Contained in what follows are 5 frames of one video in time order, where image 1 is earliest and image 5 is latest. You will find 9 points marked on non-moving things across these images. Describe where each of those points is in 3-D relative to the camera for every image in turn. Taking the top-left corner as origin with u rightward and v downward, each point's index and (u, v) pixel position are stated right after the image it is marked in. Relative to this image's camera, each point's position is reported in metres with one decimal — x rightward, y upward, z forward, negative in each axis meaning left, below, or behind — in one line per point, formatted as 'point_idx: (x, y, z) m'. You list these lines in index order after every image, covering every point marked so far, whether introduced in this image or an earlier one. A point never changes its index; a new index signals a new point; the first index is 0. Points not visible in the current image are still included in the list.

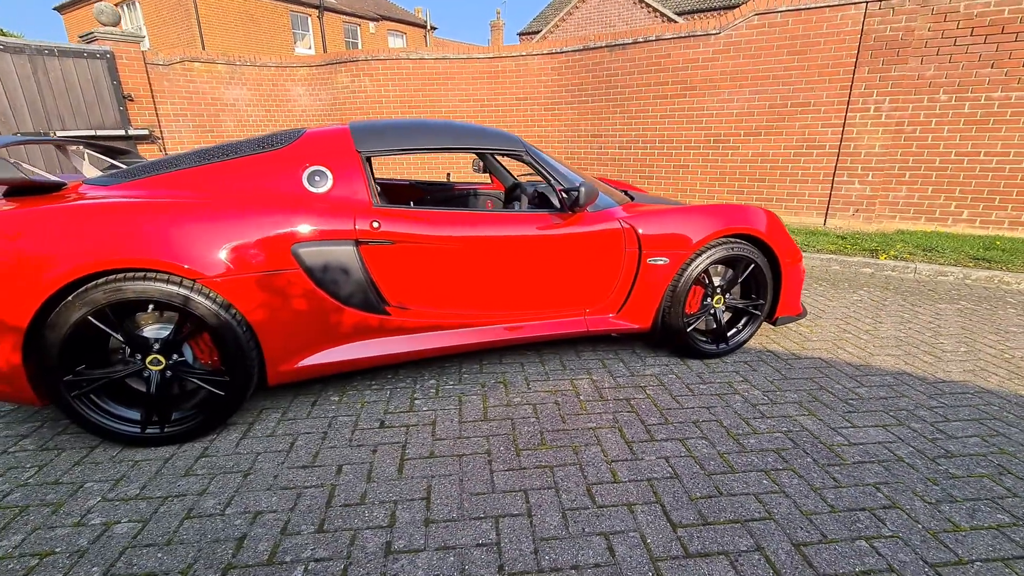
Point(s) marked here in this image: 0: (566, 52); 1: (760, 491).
0: (+0.8, +3.6, +7.6) m
1: (+0.9, -0.7, +1.8) m
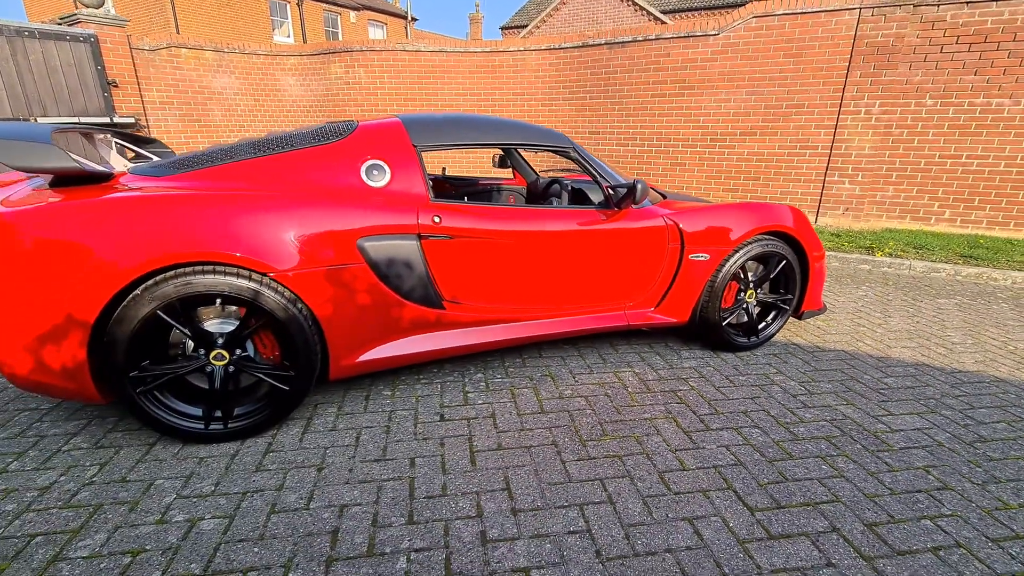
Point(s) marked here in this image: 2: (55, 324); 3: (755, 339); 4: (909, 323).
0: (+0.8, +3.7, +7.6) m
1: (+1.2, -0.7, +1.9) m
2: (-1.7, -0.1, +1.8) m
3: (+1.4, -0.3, +2.9) m
4: (+2.8, -0.2, +3.5) m
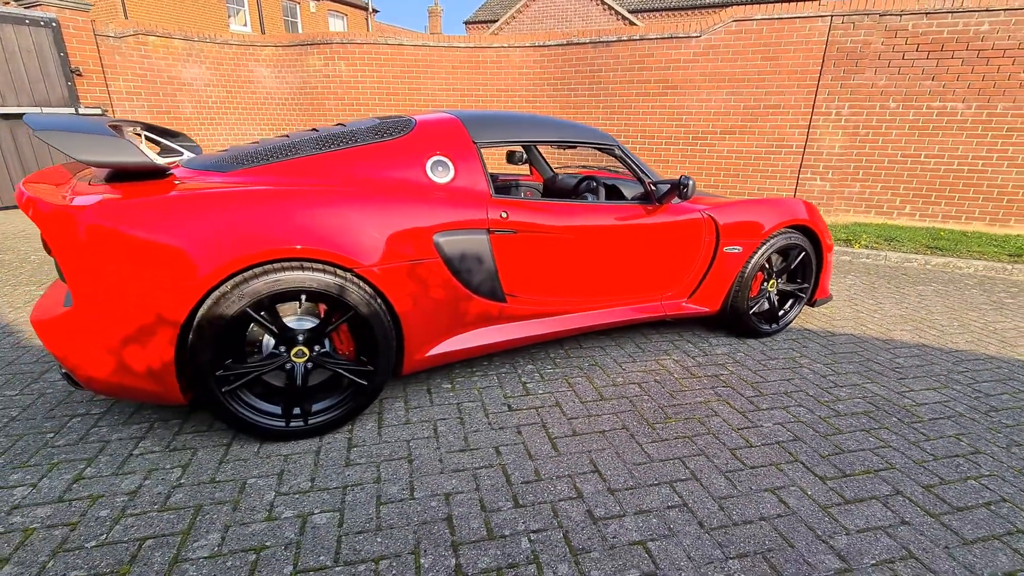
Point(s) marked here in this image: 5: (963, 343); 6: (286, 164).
0: (+0.6, +3.8, +7.7) m
1: (+1.5, -0.7, +2.1) m
2: (-1.4, -0.1, +1.7) m
3: (+1.7, -0.2, +3.2) m
4: (+3.0, -0.2, +3.9) m
5: (+3.0, -0.4, +3.2) m
6: (-1.0, +0.5, +2.2) m
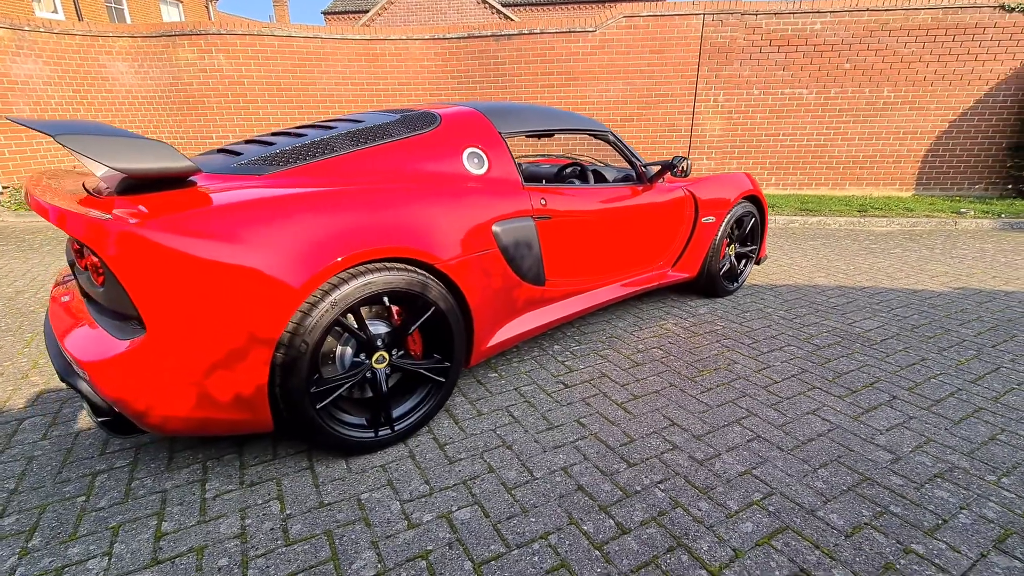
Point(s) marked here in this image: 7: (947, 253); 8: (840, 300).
0: (-1.0, +3.9, +7.7) m
1: (+1.8, -0.4, +2.6) m
2: (-1.0, -0.2, +1.5) m
3: (+1.6, 0.0, +3.6) m
4: (+2.8, +0.3, +4.6) m
5: (+2.9, +0.1, +4.0) m
6: (-0.8, +0.5, +2.0) m
7: (+4.3, +0.3, +4.9) m
8: (+2.4, -0.1, +3.5) m
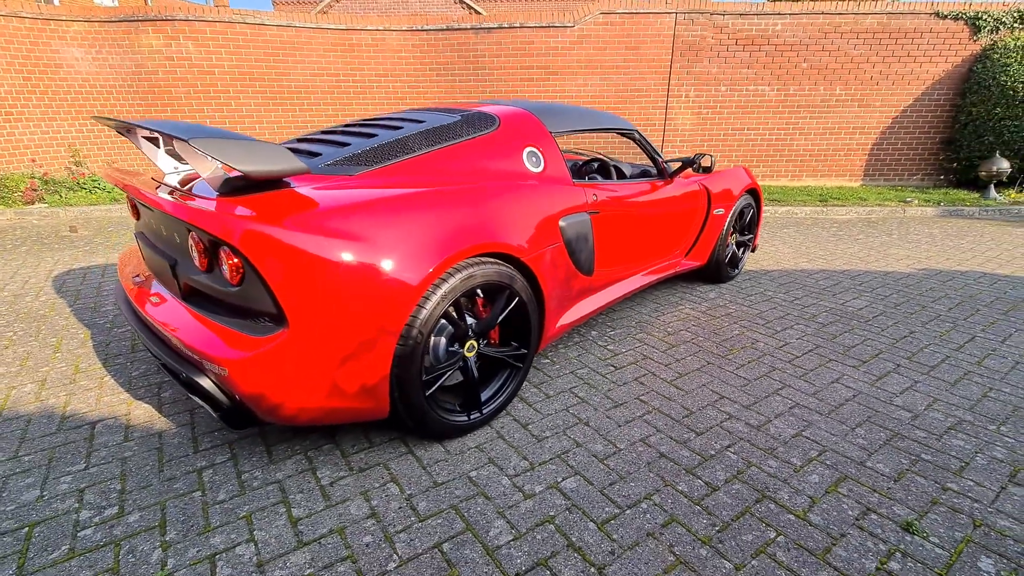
0: (-1.3, +4.0, +7.7) m
1: (+2.1, -0.3, +2.9) m
2: (-0.6, -0.2, +1.6) m
3: (+1.8, +0.1, +4.0) m
4: (+2.8, +0.4, +5.1) m
5: (+3.0, +0.2, +4.5) m
6: (-0.5, +0.5, +2.1) m
7: (+4.3, +0.5, +5.5) m
8: (+2.5, 0.0, +3.9) m
